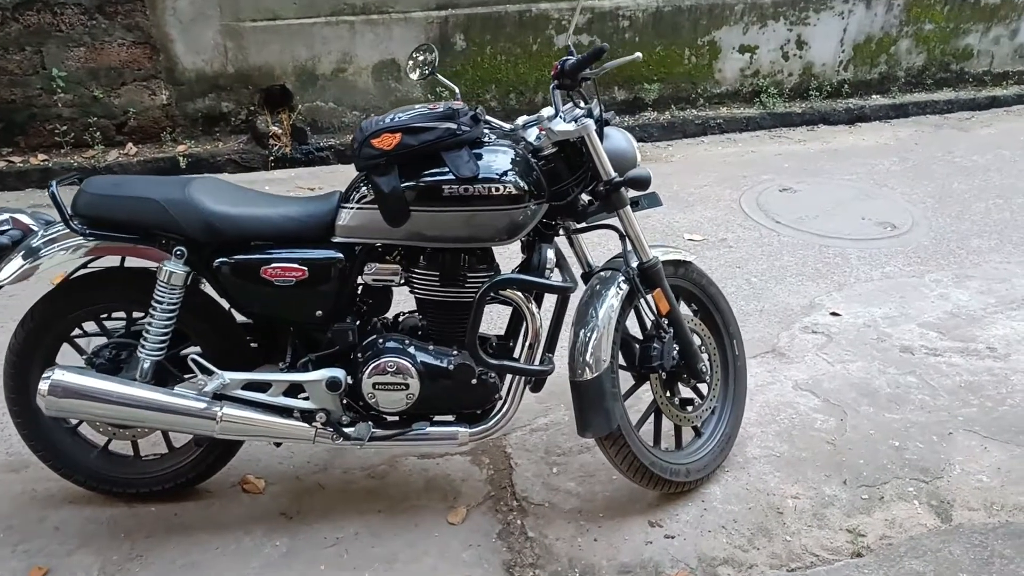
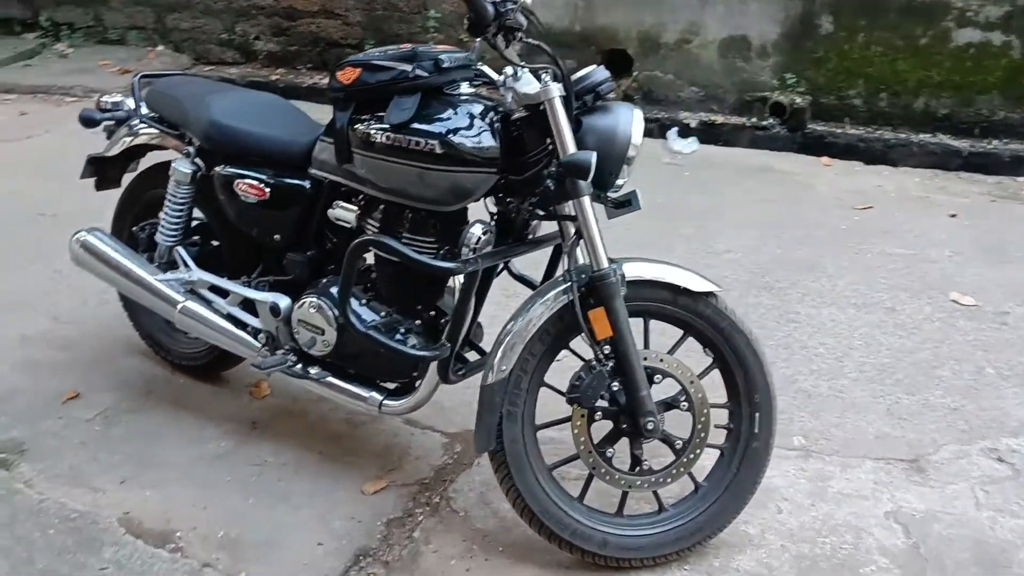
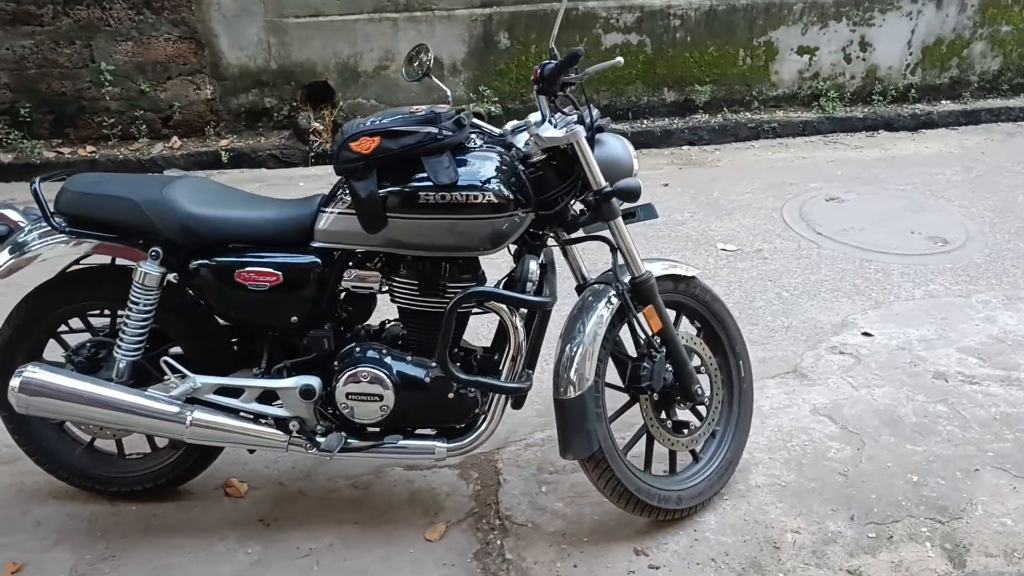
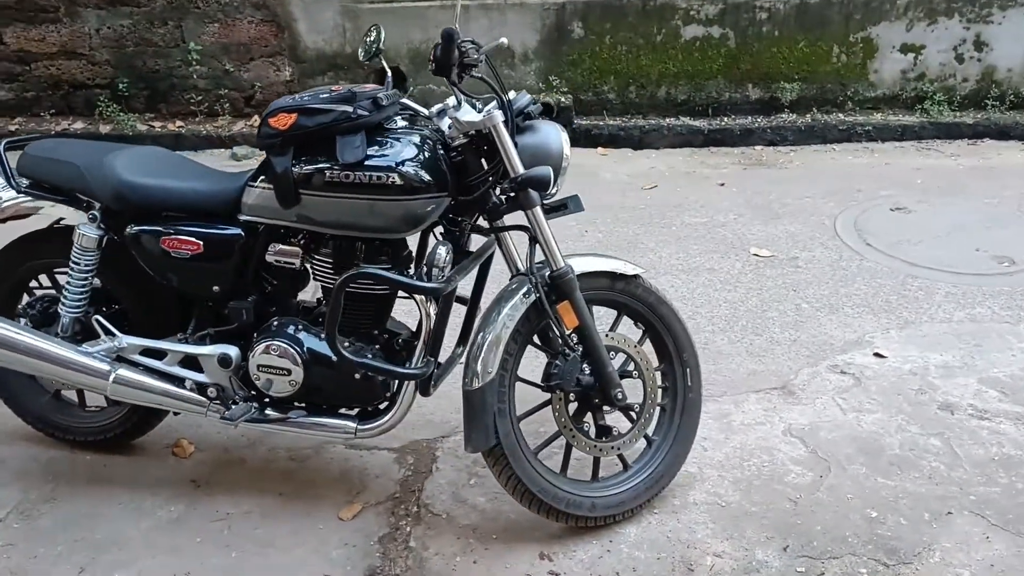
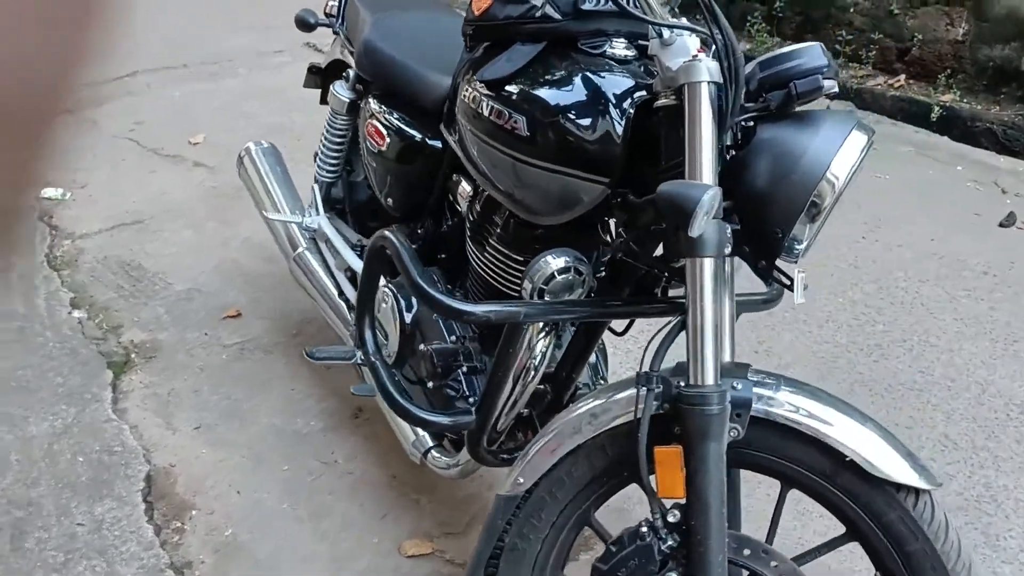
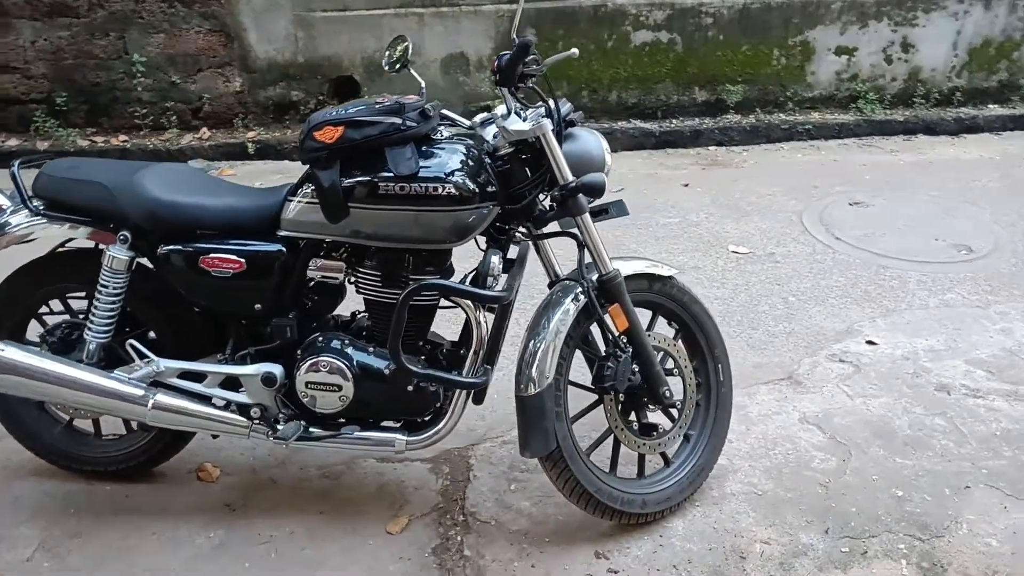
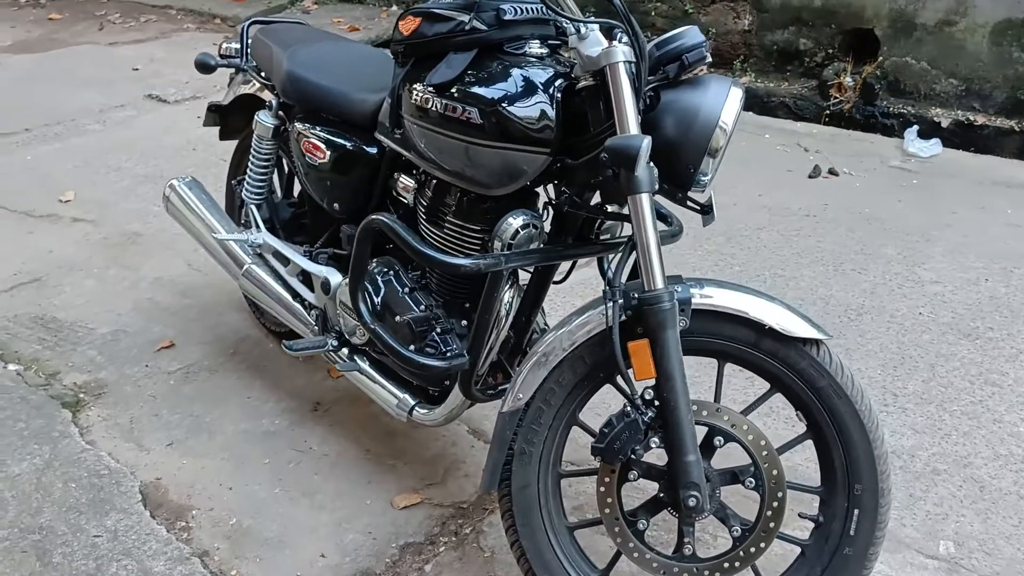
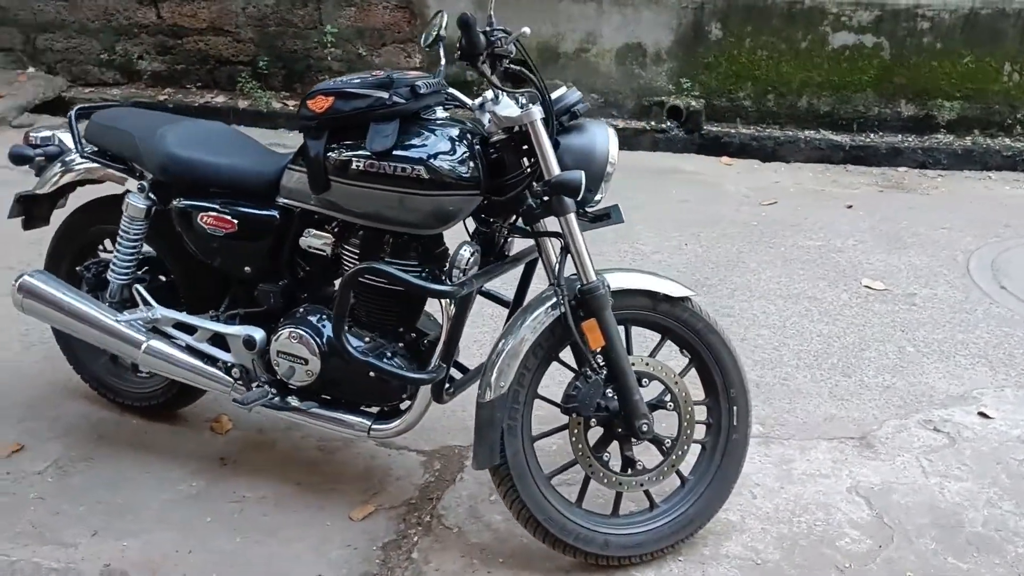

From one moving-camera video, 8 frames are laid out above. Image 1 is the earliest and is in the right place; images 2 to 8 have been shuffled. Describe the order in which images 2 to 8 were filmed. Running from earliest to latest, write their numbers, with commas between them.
3, 6, 4, 8, 2, 7, 5
